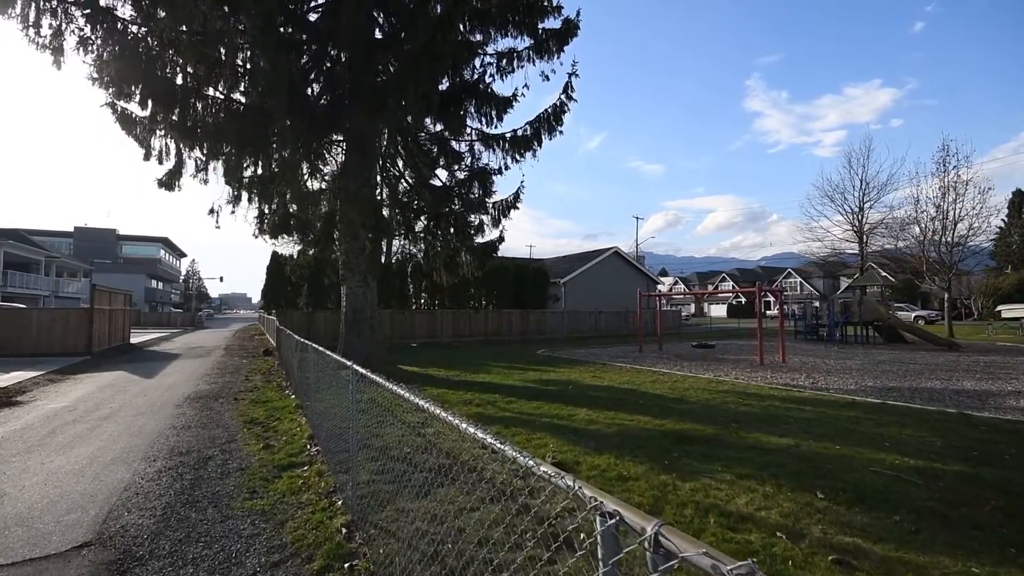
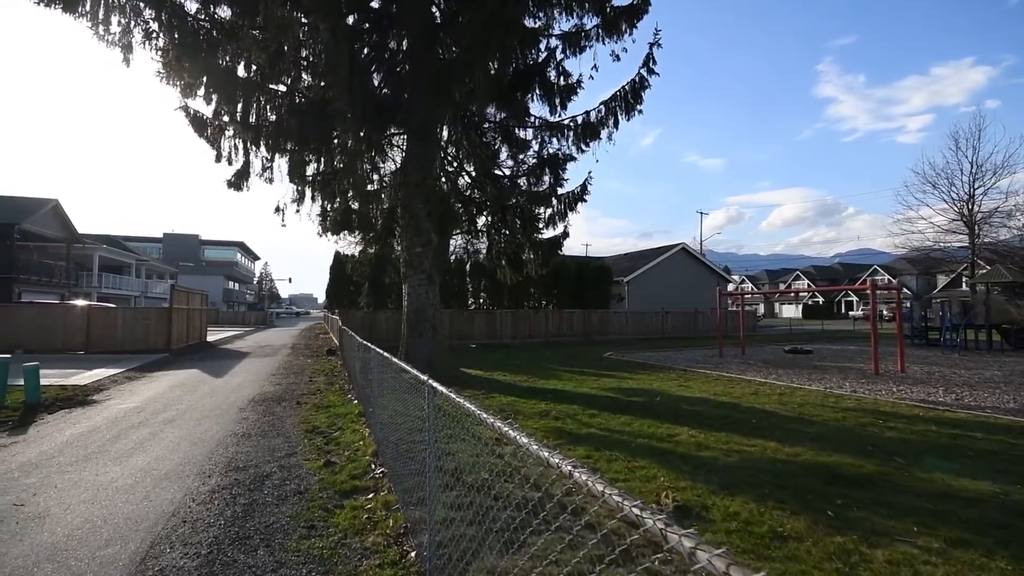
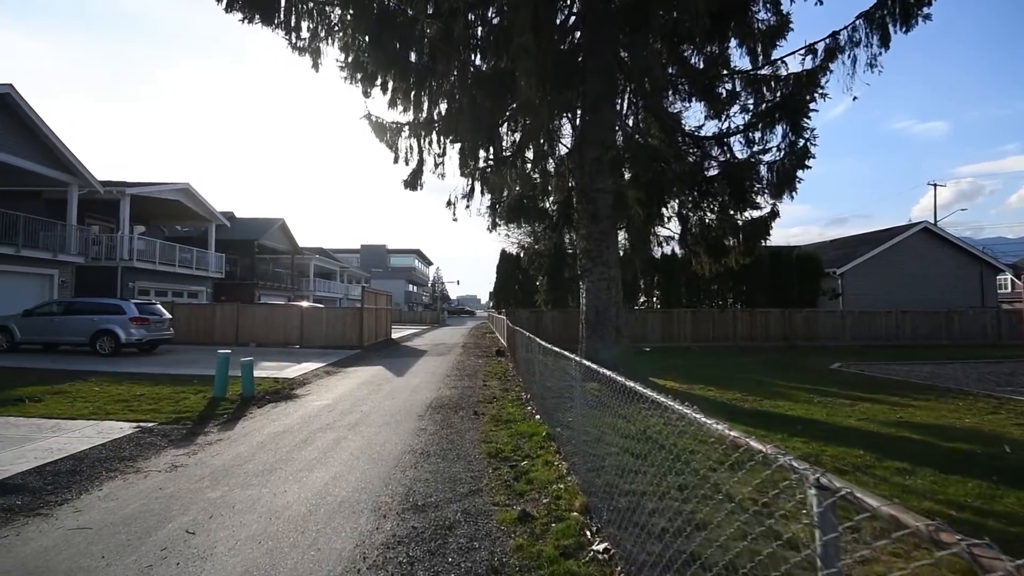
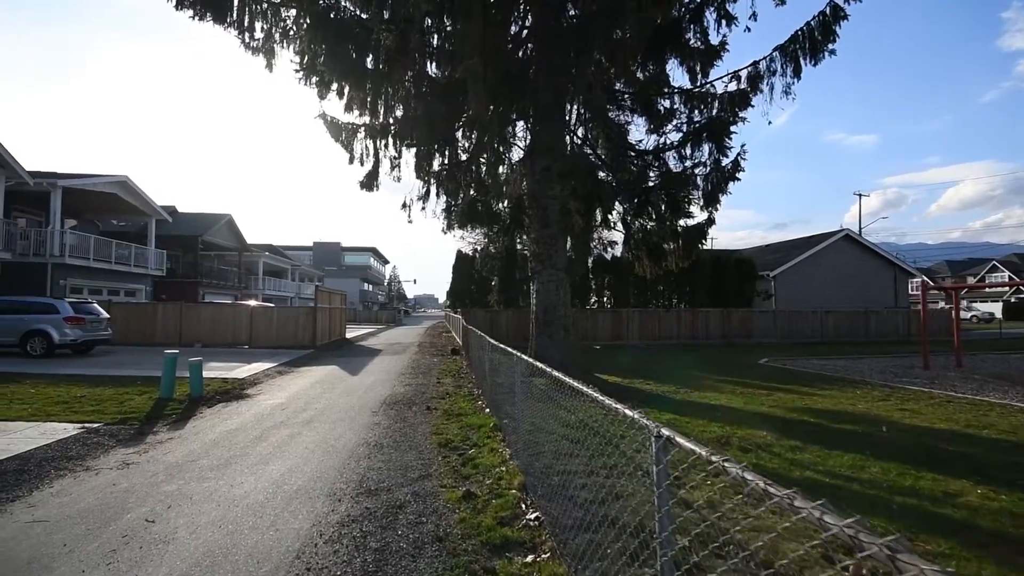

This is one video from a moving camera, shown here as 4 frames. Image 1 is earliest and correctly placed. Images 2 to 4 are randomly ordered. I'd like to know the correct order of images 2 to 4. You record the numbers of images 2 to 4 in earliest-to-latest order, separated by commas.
2, 4, 3
